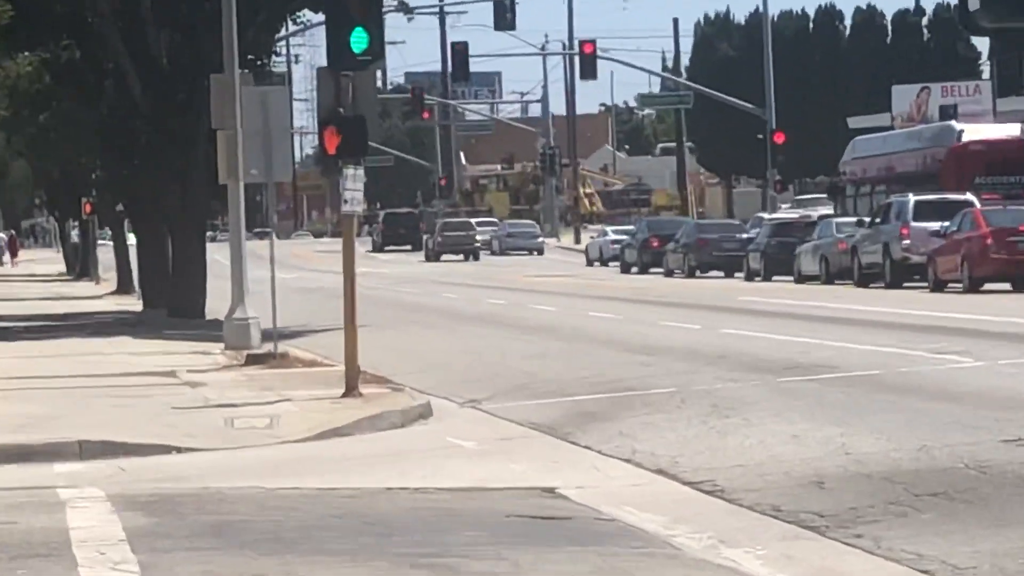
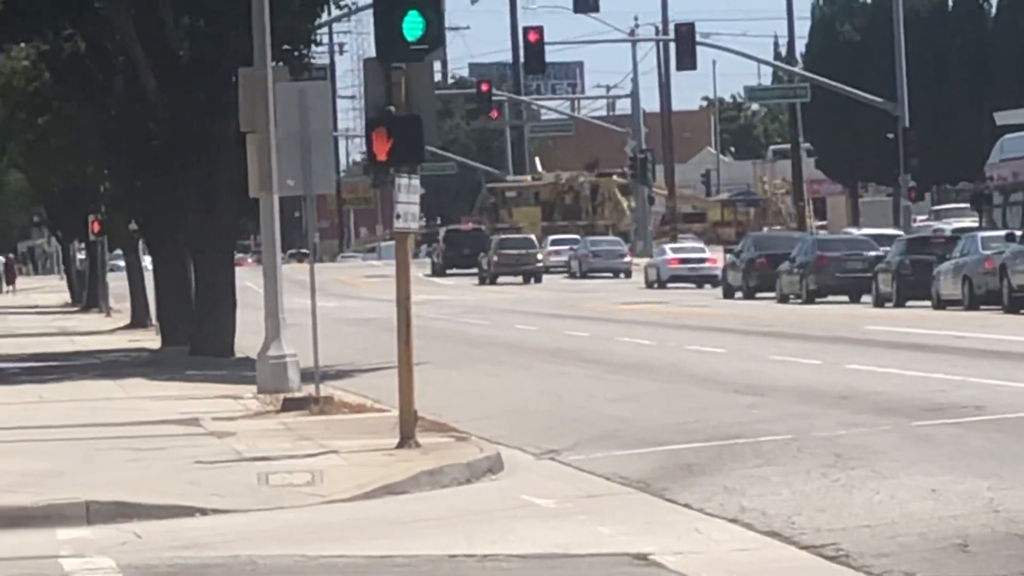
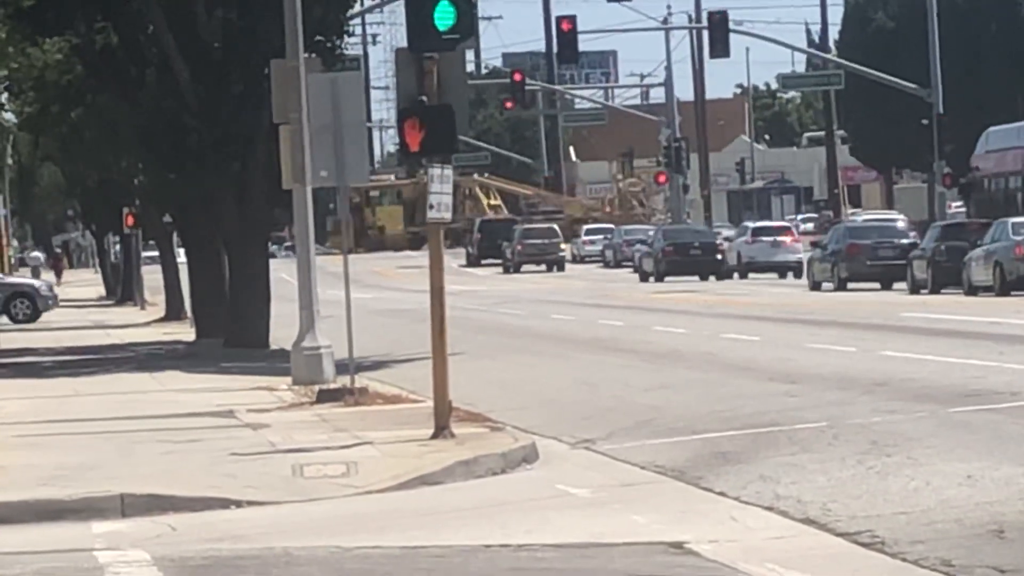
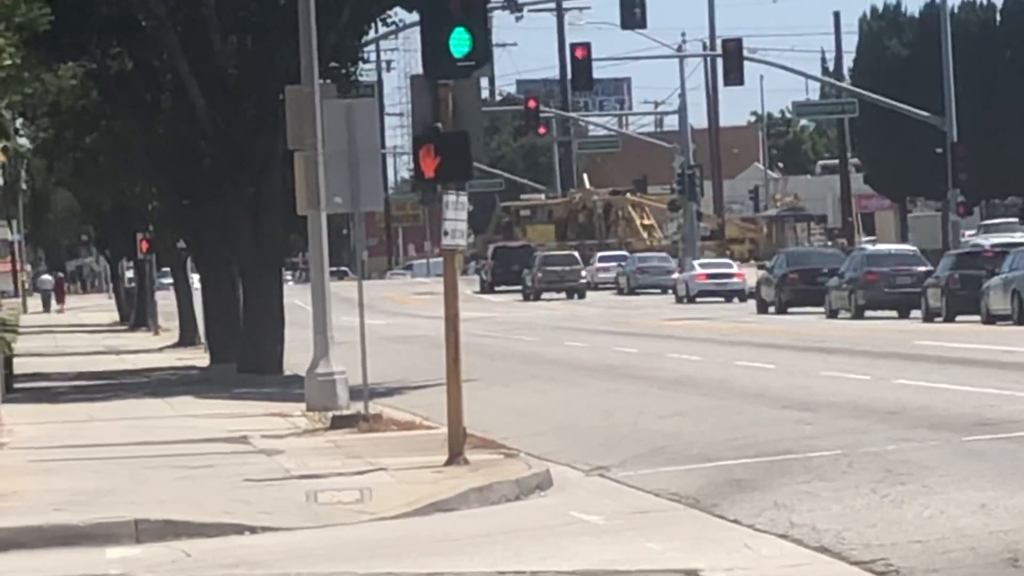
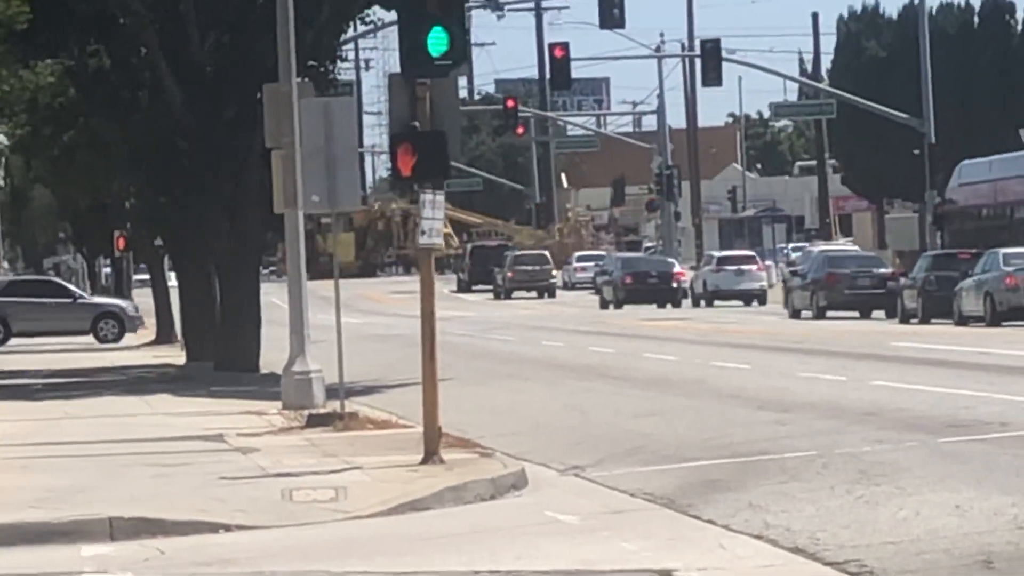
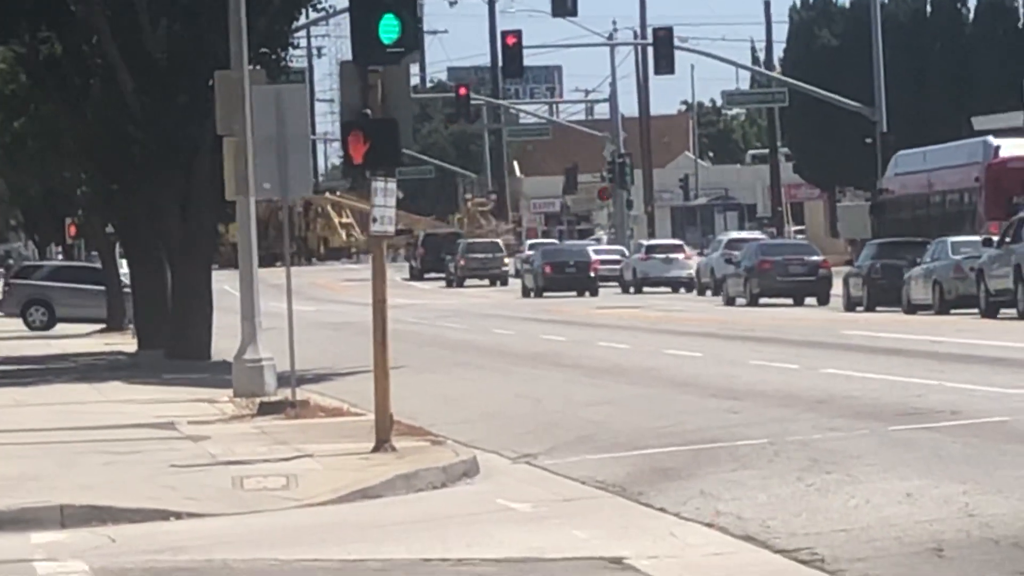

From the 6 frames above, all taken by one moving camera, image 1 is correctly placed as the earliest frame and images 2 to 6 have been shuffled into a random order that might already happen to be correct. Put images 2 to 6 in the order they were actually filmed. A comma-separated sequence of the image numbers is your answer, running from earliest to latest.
2, 4, 3, 5, 6
